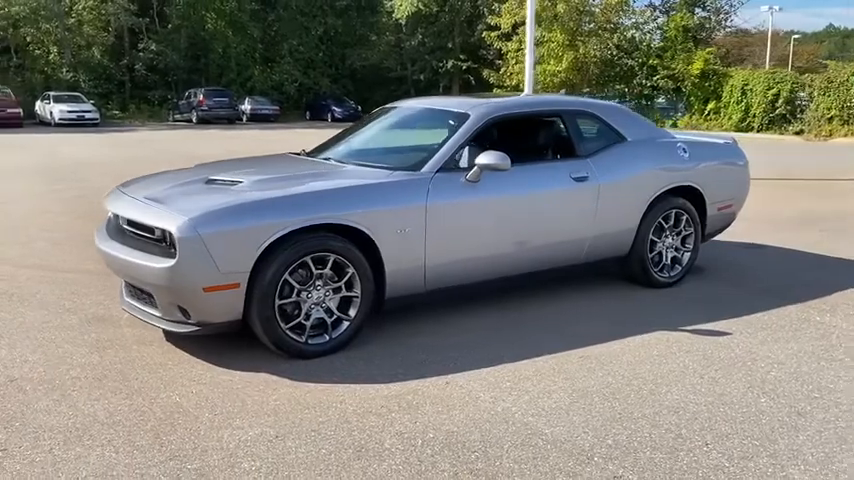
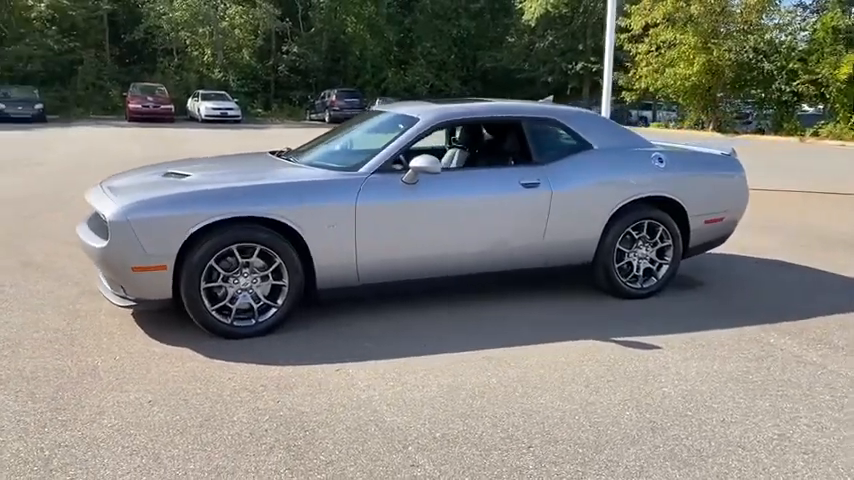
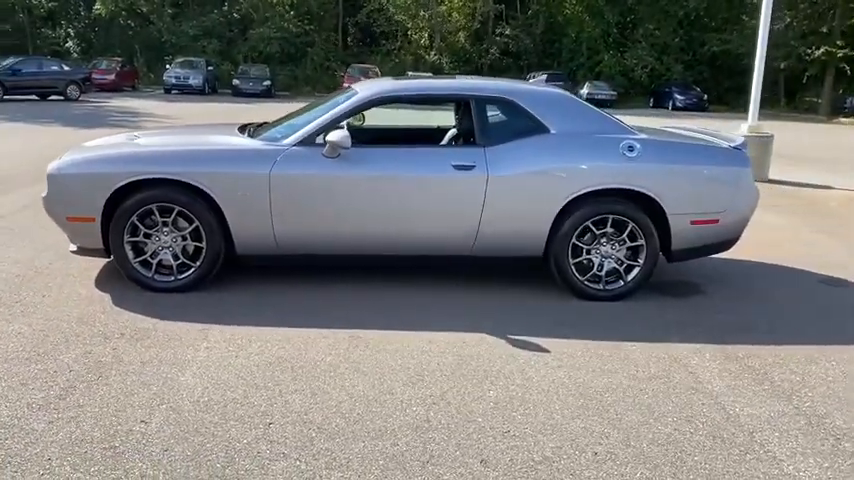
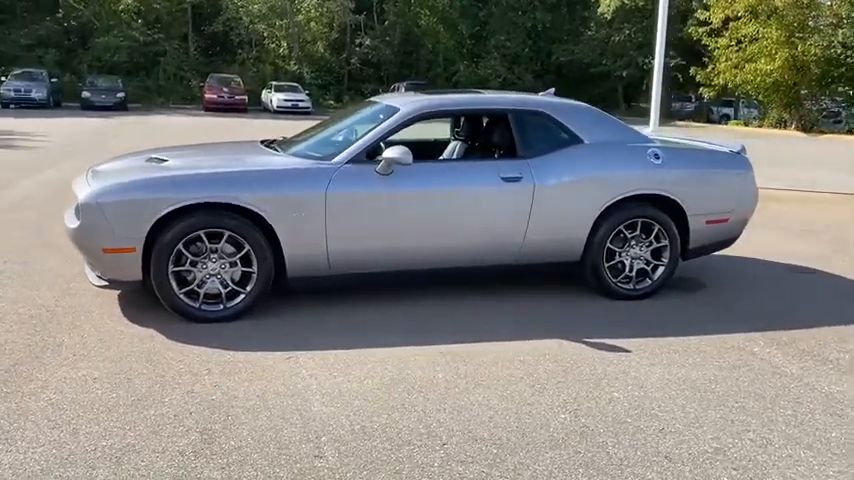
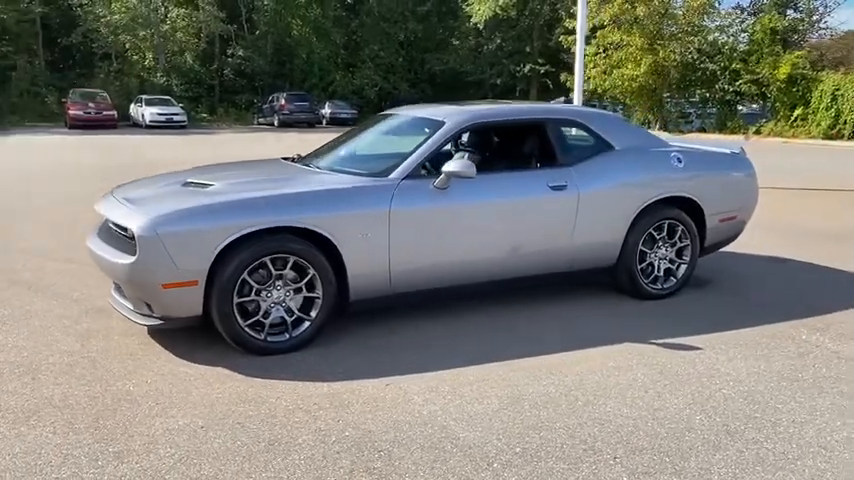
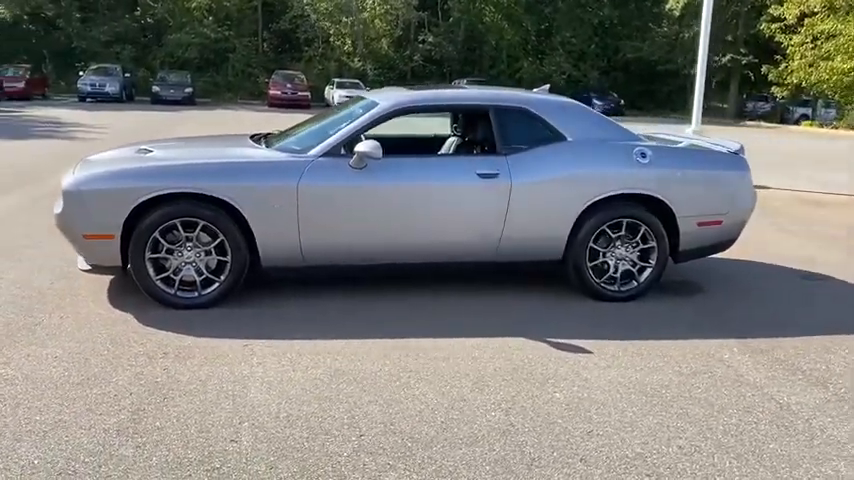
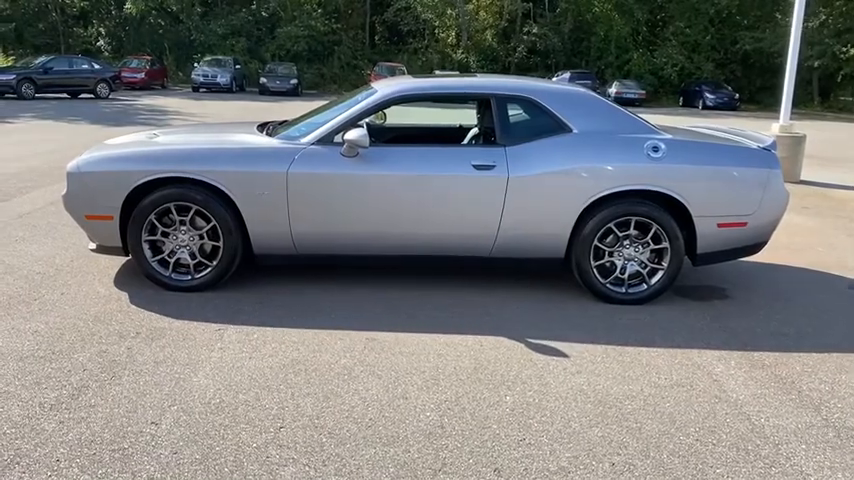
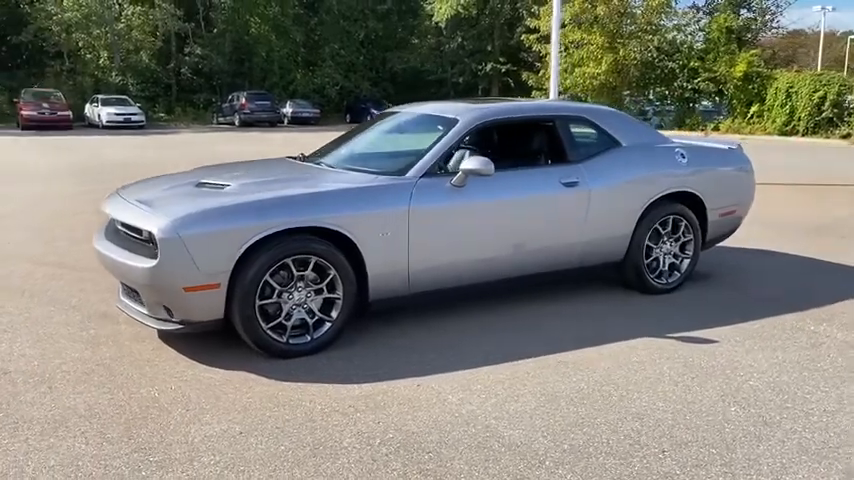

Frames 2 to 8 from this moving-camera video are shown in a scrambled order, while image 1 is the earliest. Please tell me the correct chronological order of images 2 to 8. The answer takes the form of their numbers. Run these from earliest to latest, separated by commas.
8, 5, 2, 4, 6, 3, 7
